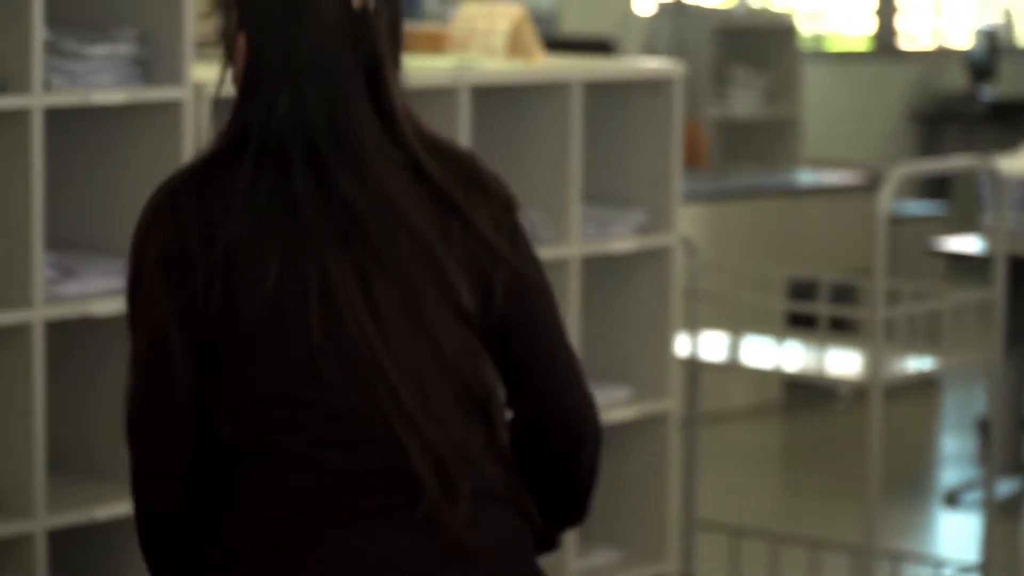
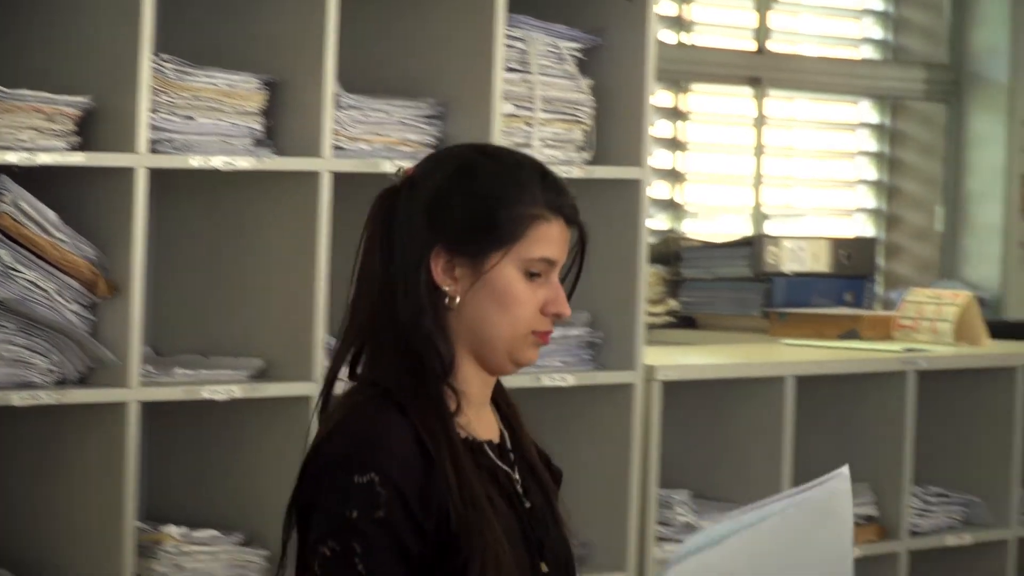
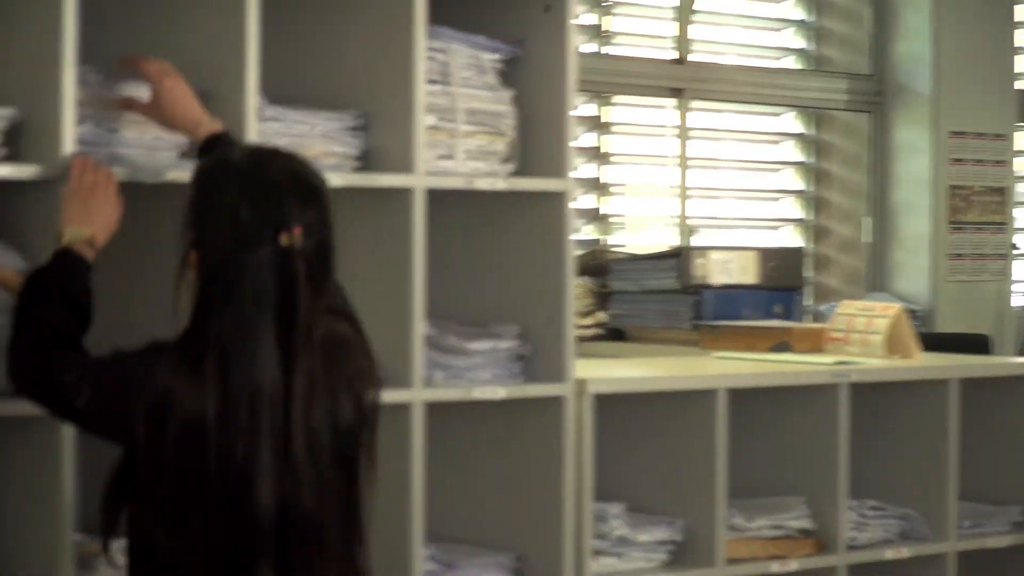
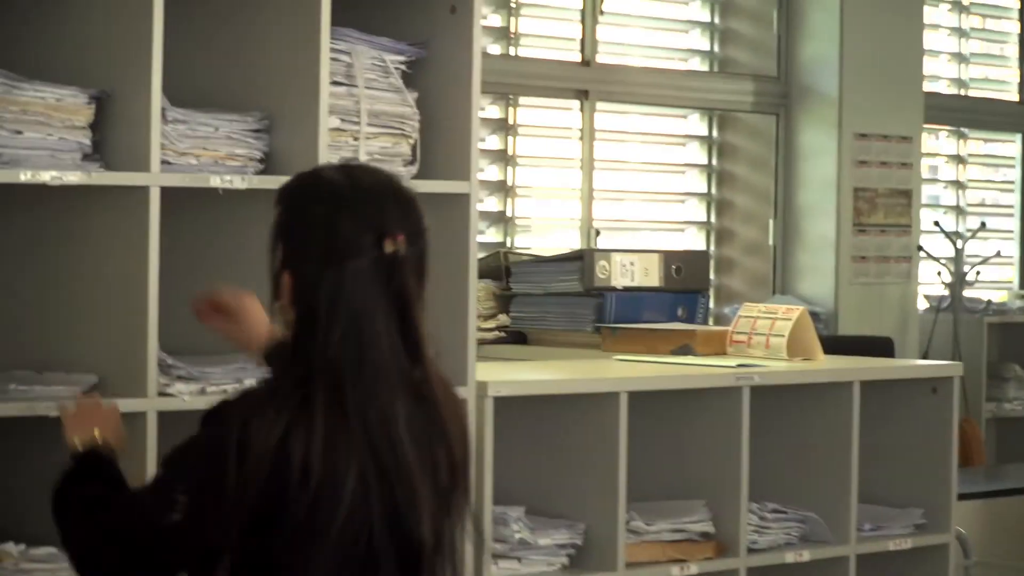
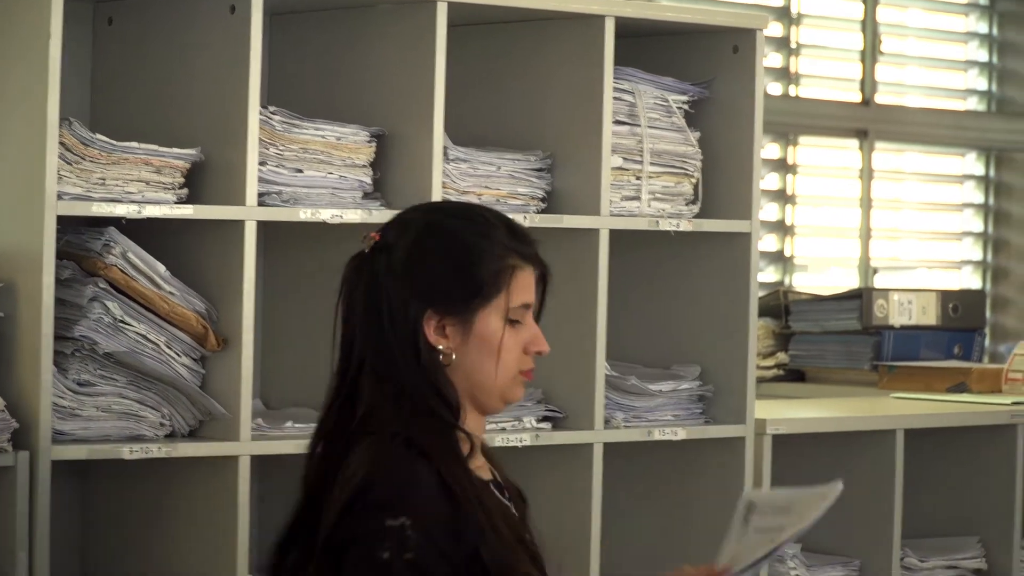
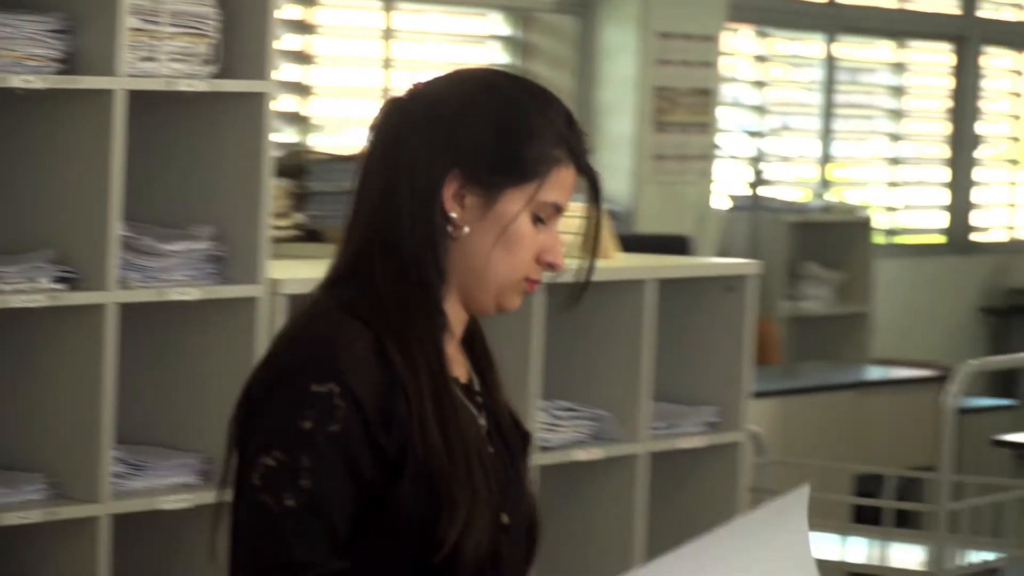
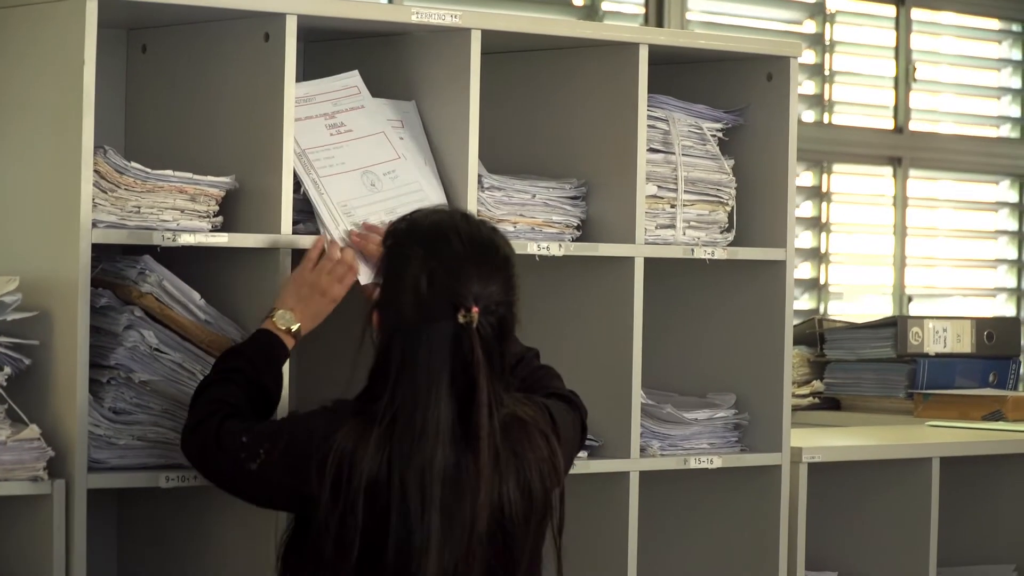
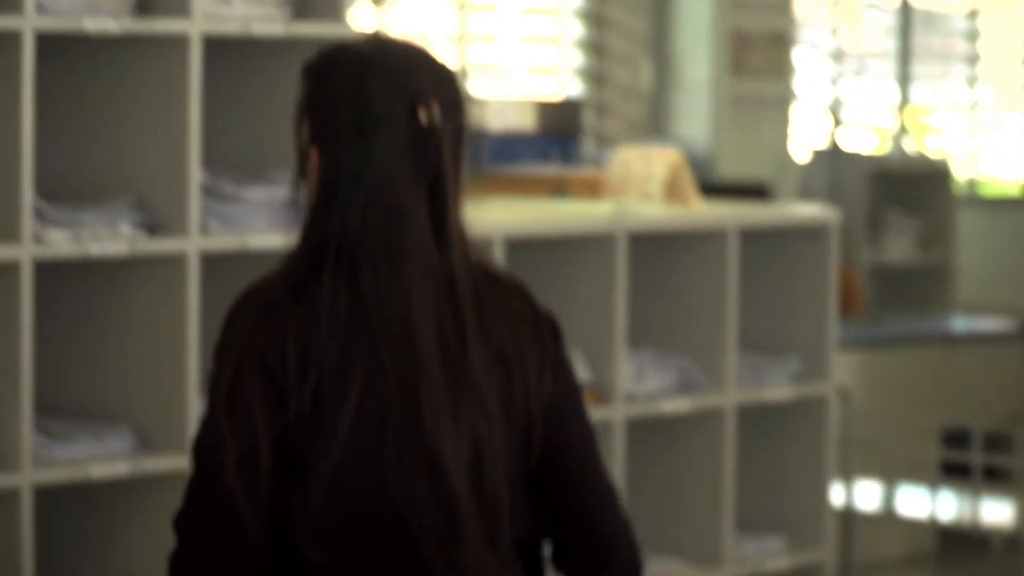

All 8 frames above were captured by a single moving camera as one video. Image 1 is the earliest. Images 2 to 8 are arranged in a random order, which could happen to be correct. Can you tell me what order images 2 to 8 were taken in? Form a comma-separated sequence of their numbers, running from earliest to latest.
8, 4, 3, 7, 5, 2, 6
